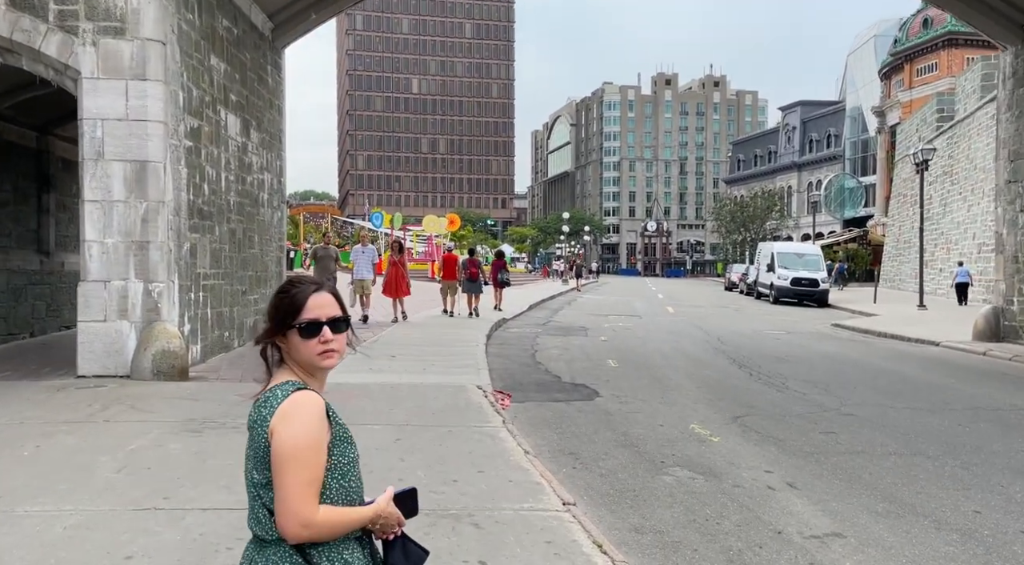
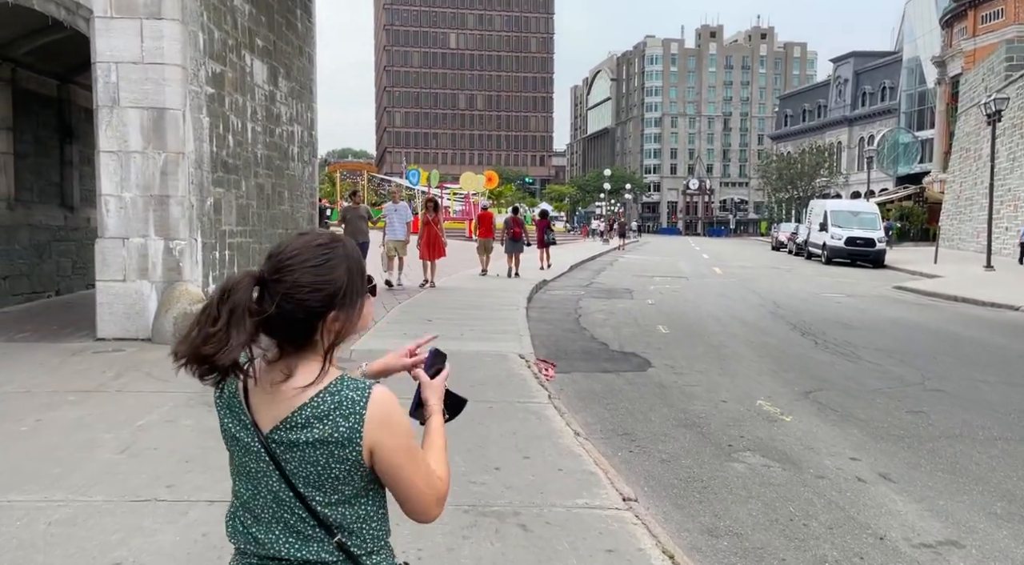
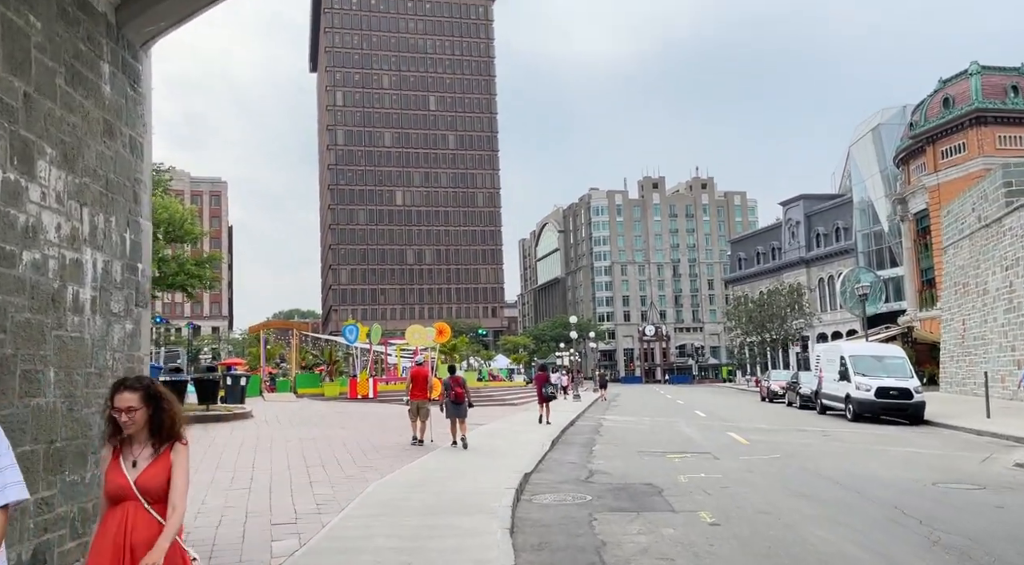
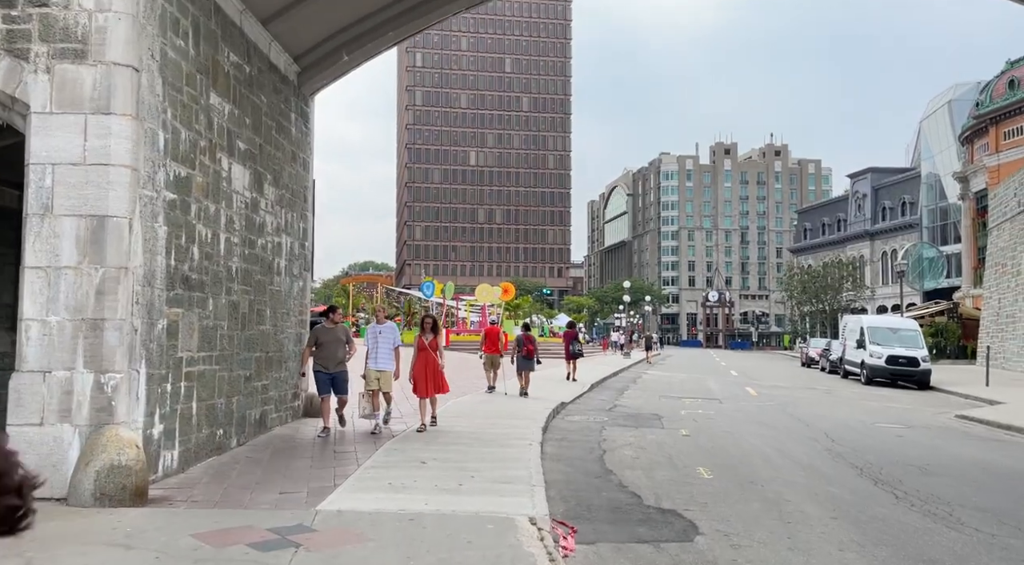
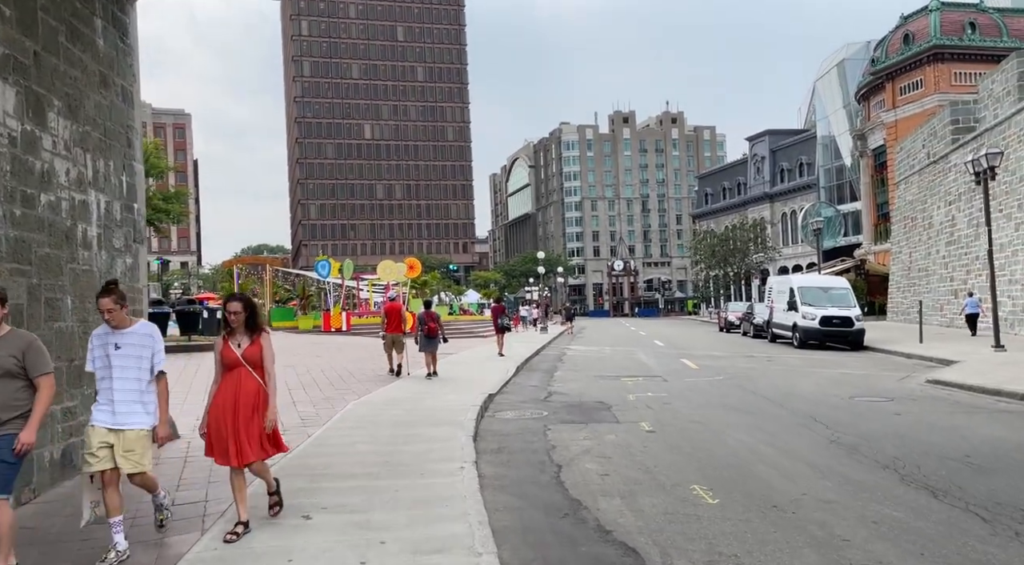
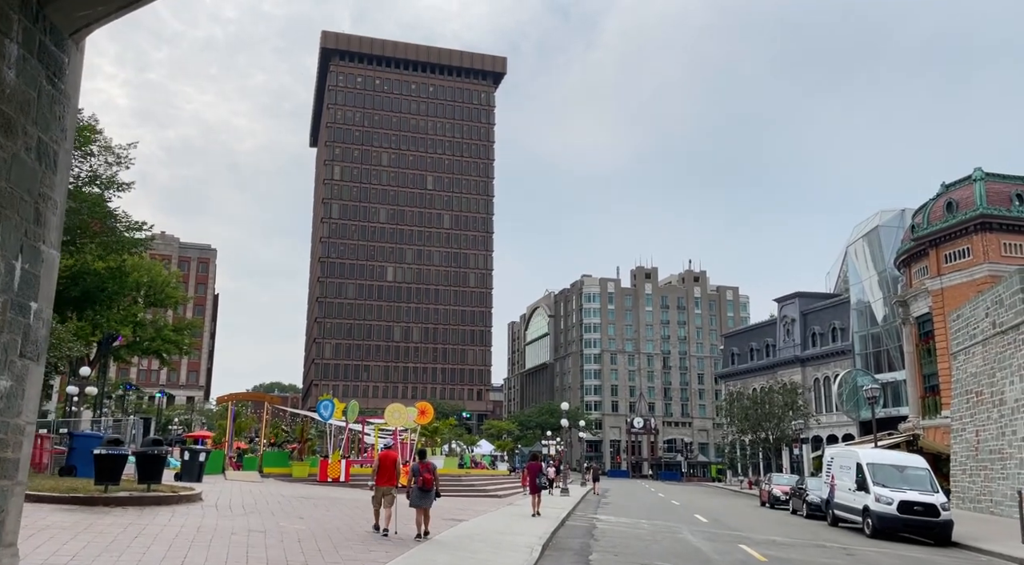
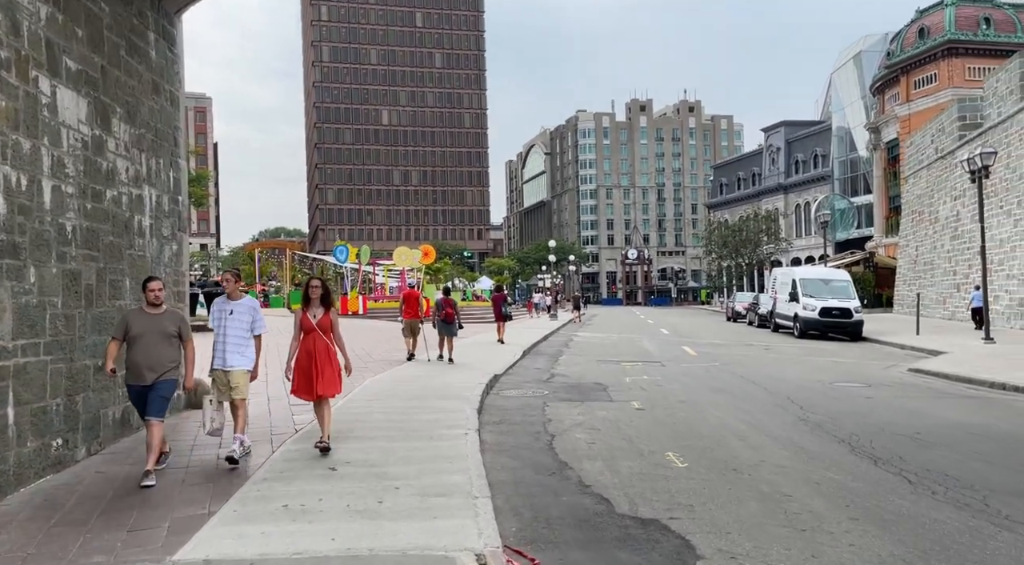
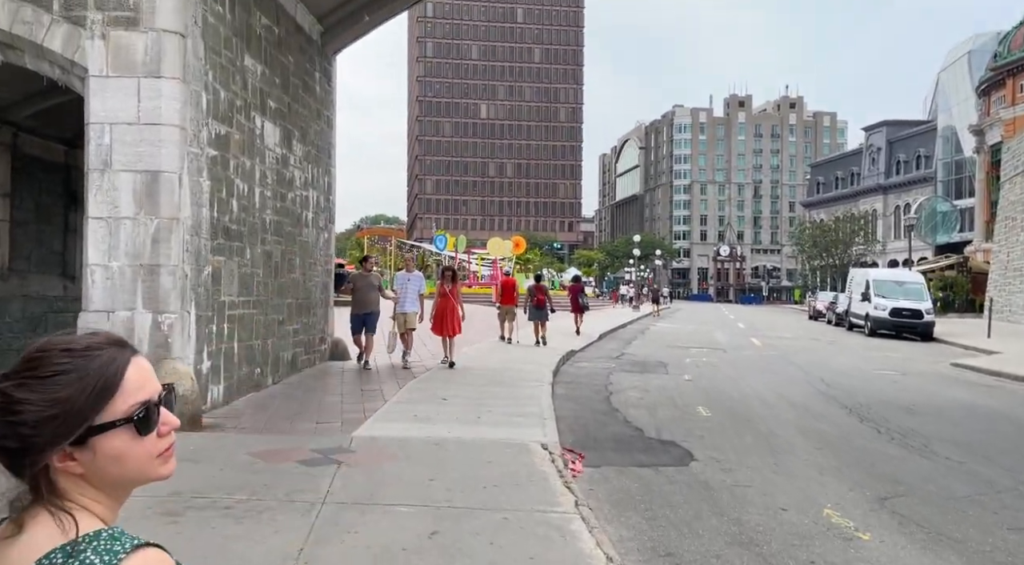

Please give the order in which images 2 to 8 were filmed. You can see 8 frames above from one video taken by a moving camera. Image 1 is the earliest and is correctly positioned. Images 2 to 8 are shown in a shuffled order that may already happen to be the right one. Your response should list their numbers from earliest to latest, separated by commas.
2, 8, 4, 7, 5, 3, 6
